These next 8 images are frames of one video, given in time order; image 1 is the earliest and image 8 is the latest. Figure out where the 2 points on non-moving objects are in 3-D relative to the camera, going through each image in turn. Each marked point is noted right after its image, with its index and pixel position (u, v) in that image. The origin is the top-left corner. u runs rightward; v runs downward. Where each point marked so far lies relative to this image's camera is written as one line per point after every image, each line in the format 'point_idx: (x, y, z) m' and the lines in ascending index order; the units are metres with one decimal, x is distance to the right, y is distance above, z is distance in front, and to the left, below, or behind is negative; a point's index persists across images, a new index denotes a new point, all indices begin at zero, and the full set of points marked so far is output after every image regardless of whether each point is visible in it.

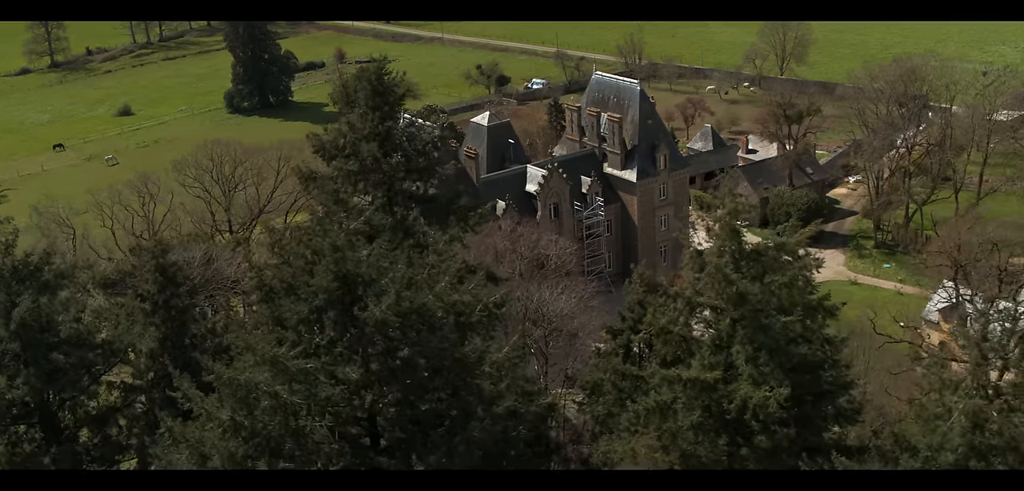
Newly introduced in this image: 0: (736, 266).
0: (+4.7, -0.4, +20.8) m
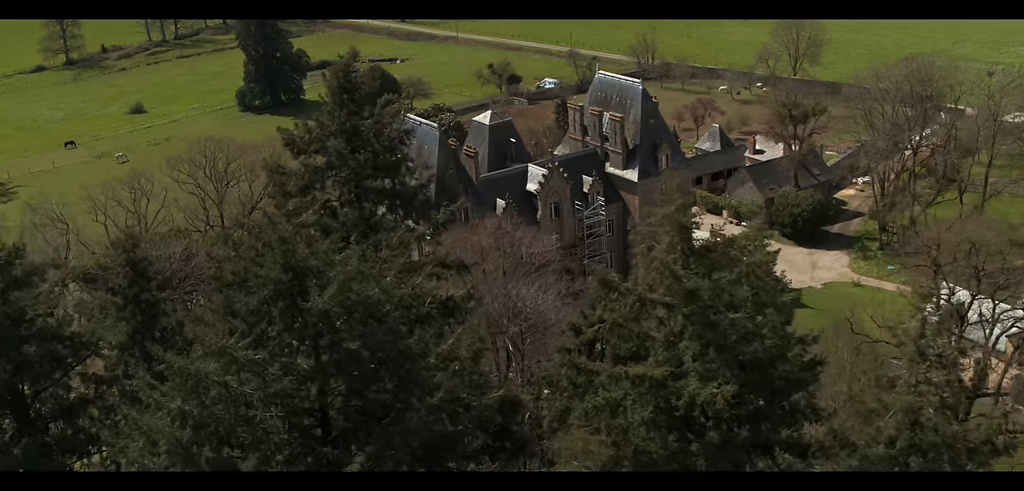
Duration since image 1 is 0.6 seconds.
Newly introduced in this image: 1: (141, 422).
0: (+3.7, -0.4, +20.9) m
1: (-7.2, -3.5, +18.4) m
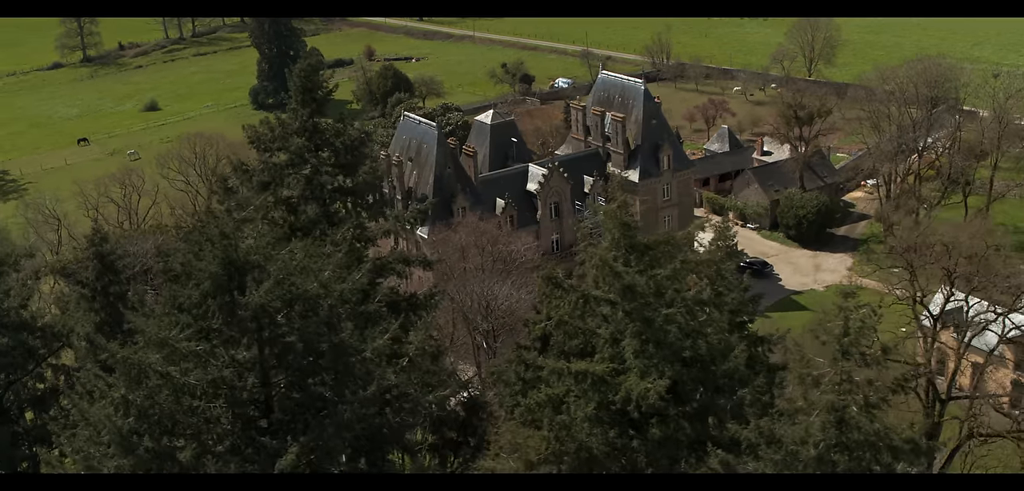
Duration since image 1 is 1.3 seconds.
0: (+2.5, -0.3, +21.1) m
1: (-8.5, -3.4, +18.8) m
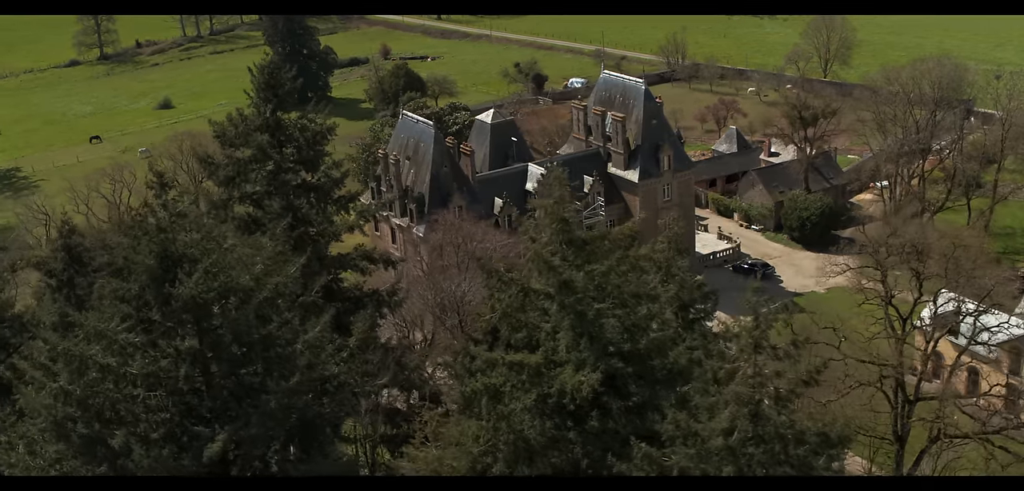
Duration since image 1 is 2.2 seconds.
0: (+1.2, -0.2, +21.4) m
1: (-9.9, -3.2, +19.2) m
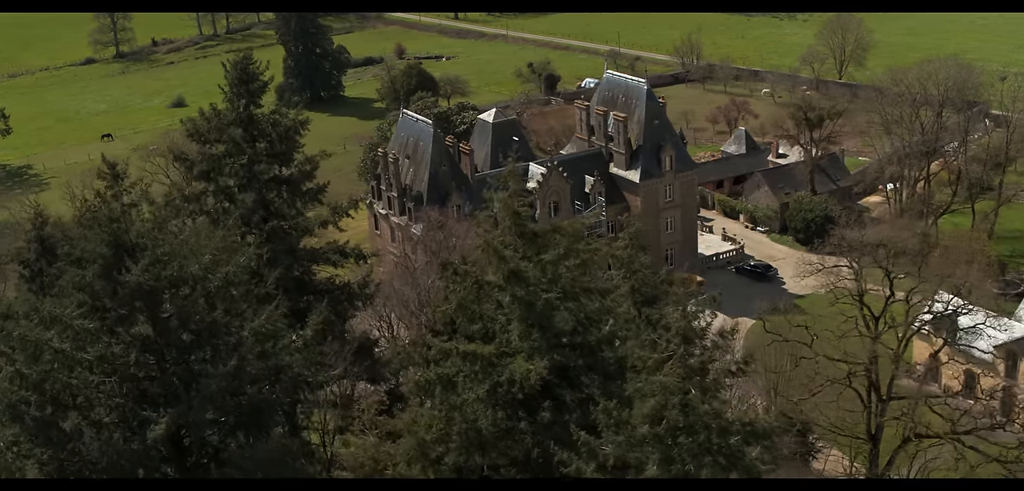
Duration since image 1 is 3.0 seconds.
0: (+0.1, -0.1, +21.8) m
1: (-11.0, -3.0, +19.8) m
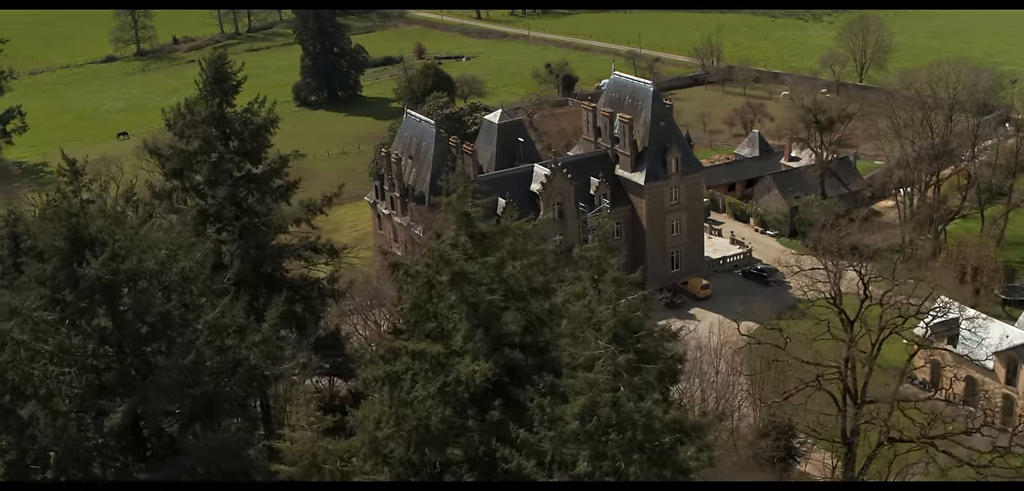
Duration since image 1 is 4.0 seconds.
0: (-1.0, -0.1, +22.1) m
1: (-12.2, -2.9, +20.3) m
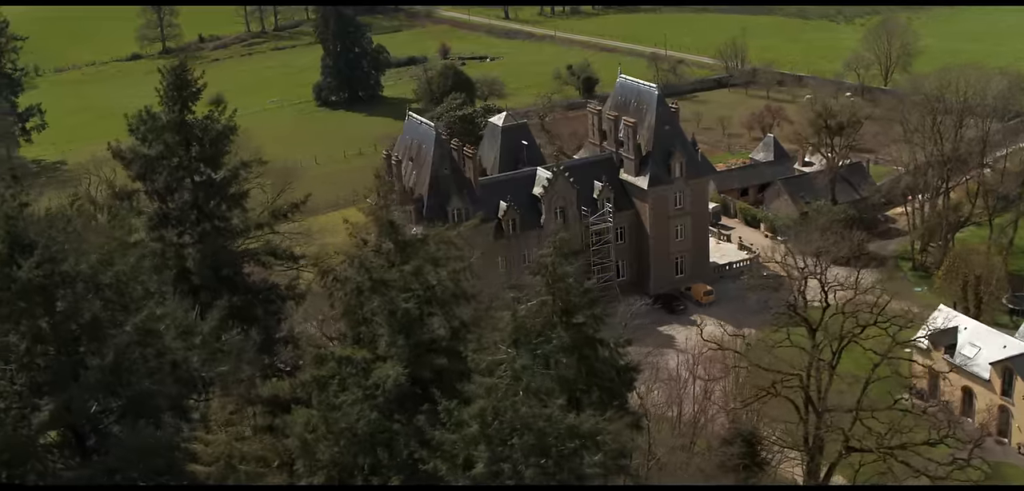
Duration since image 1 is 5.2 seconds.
0: (-2.7, -0.3, +22.6) m
1: (-13.9, -2.9, +20.9) m
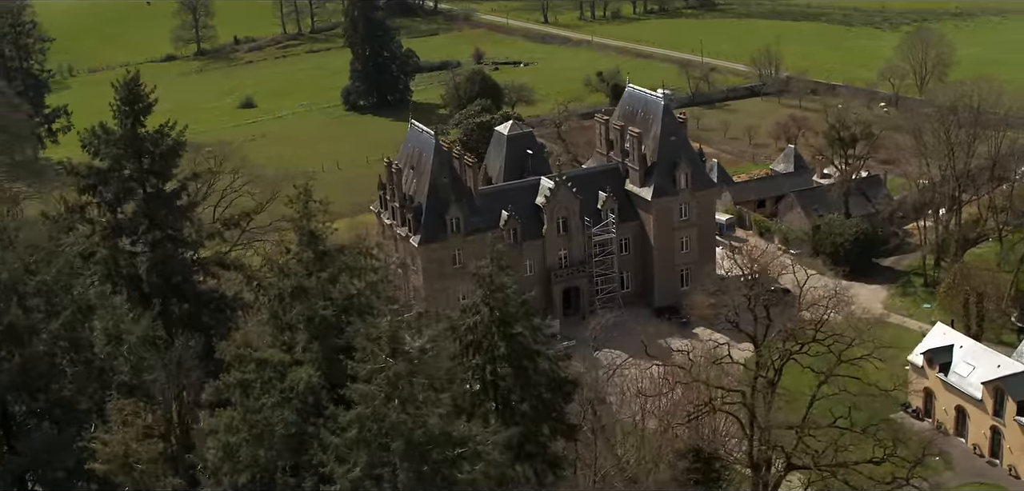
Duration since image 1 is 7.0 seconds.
0: (-4.9, -0.6, +23.5) m
1: (-16.2, -3.0, +22.2) m
